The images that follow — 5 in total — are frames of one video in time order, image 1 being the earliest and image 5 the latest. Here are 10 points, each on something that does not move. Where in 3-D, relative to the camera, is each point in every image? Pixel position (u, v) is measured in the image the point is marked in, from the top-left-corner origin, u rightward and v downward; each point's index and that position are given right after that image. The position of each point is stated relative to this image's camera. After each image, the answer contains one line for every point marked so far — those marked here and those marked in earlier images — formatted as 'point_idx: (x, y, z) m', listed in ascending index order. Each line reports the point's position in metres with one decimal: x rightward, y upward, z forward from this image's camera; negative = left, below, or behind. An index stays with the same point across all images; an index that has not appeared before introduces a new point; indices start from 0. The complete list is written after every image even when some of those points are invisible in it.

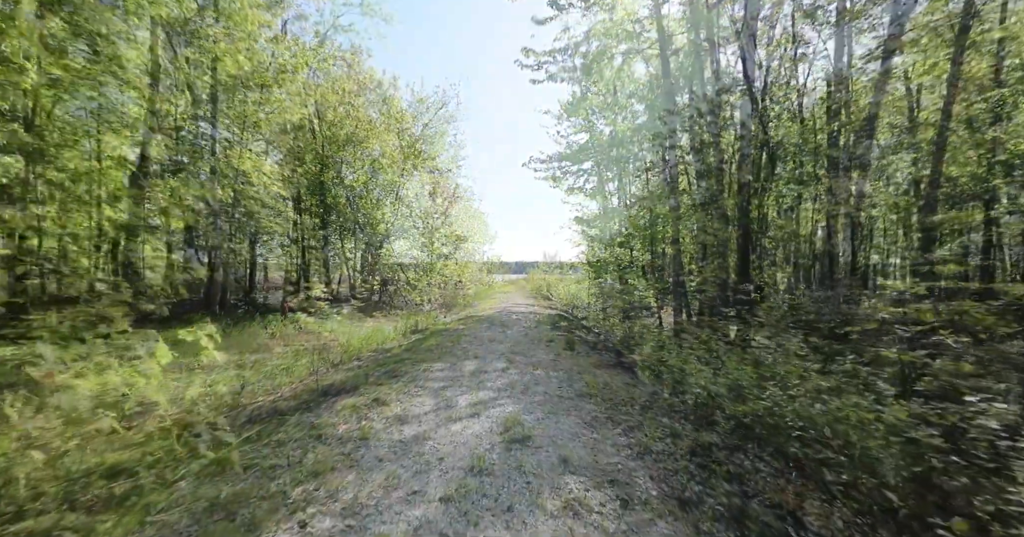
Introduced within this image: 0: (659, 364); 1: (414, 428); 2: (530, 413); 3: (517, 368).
0: (+2.1, -1.4, +5.0) m
1: (-0.9, -1.5, +3.3) m
2: (+0.2, -1.5, +3.6) m
3: (+0.1, -1.6, +5.4) m
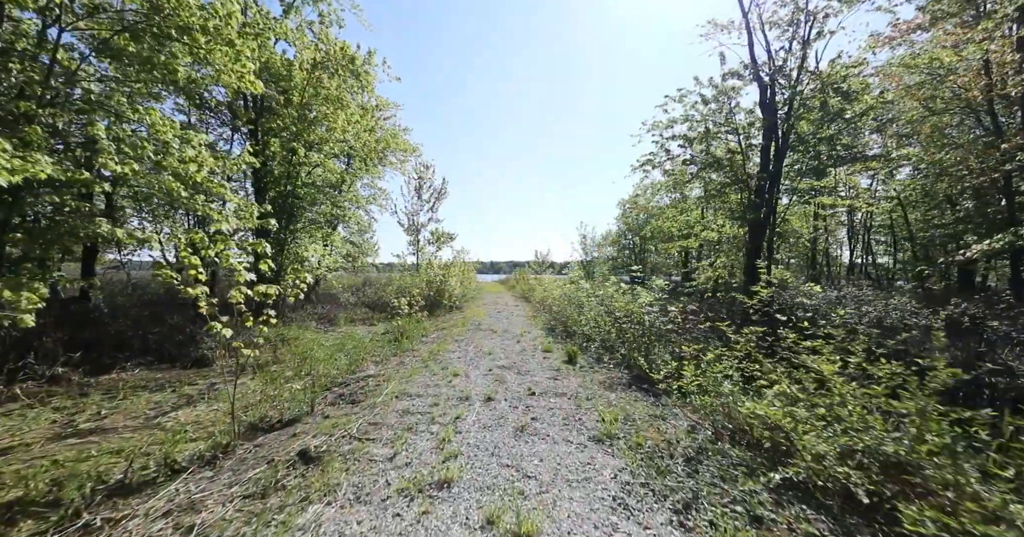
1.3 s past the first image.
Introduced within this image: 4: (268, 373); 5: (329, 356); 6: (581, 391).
0: (+2.0, -1.3, +3.9) m
1: (-1.0, -1.5, +2.1) m
2: (+0.1, -1.4, +2.4) m
3: (0.0, -1.5, +4.3) m
4: (-4.2, -1.8, +6.1) m
5: (-3.7, -1.8, +7.1) m
6: (+0.9, -1.5, +4.3) m
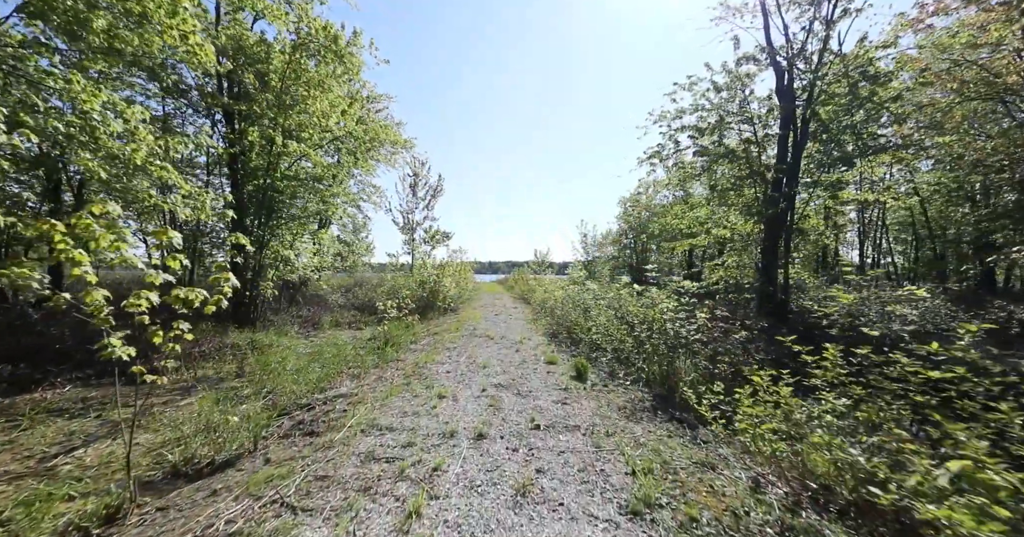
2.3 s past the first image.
0: (+2.0, -1.3, +3.0) m
1: (-1.0, -1.4, +1.1) m
2: (+0.1, -1.4, +1.5) m
3: (0.0, -1.5, +3.3) m
4: (-4.3, -1.8, +5.2) m
5: (-3.7, -1.8, +6.2) m
6: (+0.8, -1.5, +3.4) m
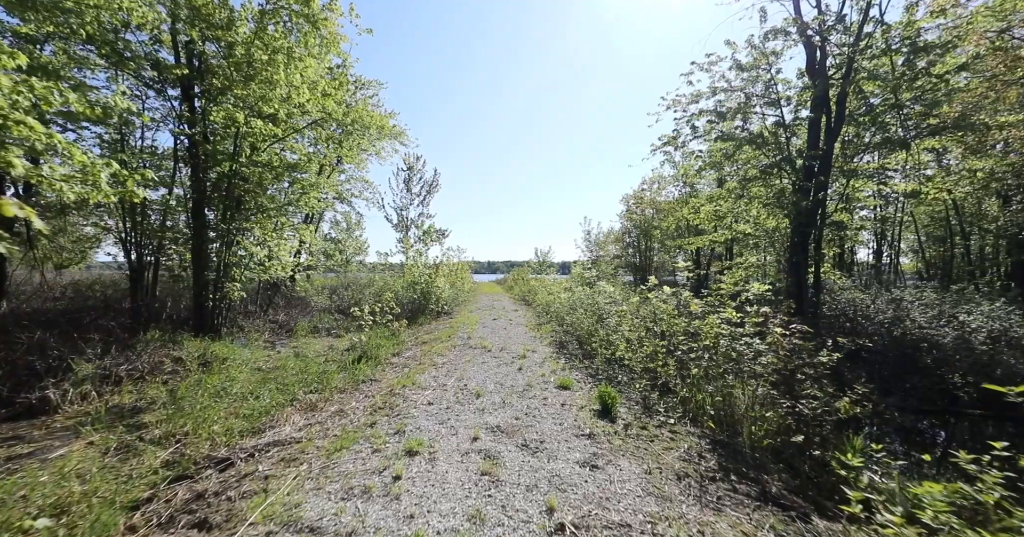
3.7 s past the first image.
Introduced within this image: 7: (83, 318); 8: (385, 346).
0: (+2.0, -1.3, +1.7) m
1: (-1.0, -1.4, -0.2) m
2: (+0.1, -1.4, +0.2) m
3: (0.0, -1.5, +2.0) m
4: (-4.2, -1.8, +3.9) m
5: (-3.7, -1.7, +4.9) m
6: (+0.9, -1.5, +2.1) m
7: (-10.5, -1.2, +8.6) m
8: (-2.8, -1.7, +7.8) m
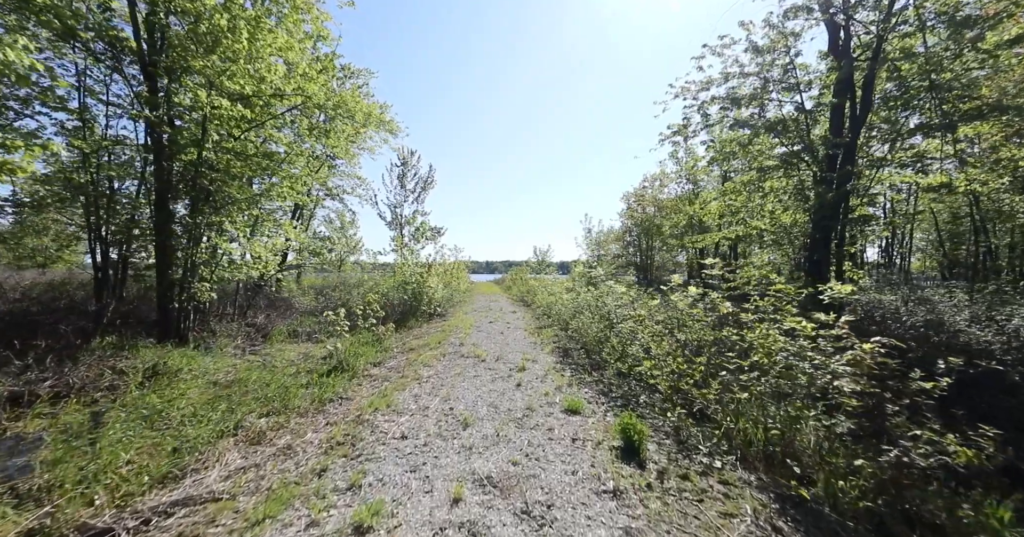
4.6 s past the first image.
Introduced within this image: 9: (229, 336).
0: (+2.0, -1.2, +0.8) m
1: (-1.0, -1.4, -1.0) m
2: (+0.1, -1.4, -0.7) m
3: (0.0, -1.4, +1.2) m
4: (-4.3, -1.7, +3.0) m
5: (-3.8, -1.7, +4.0) m
6: (+0.8, -1.4, +1.3) m
7: (-10.5, -1.2, +7.7) m
8: (-2.9, -1.7, +6.9) m
9: (-7.3, -1.7, +9.0) m
